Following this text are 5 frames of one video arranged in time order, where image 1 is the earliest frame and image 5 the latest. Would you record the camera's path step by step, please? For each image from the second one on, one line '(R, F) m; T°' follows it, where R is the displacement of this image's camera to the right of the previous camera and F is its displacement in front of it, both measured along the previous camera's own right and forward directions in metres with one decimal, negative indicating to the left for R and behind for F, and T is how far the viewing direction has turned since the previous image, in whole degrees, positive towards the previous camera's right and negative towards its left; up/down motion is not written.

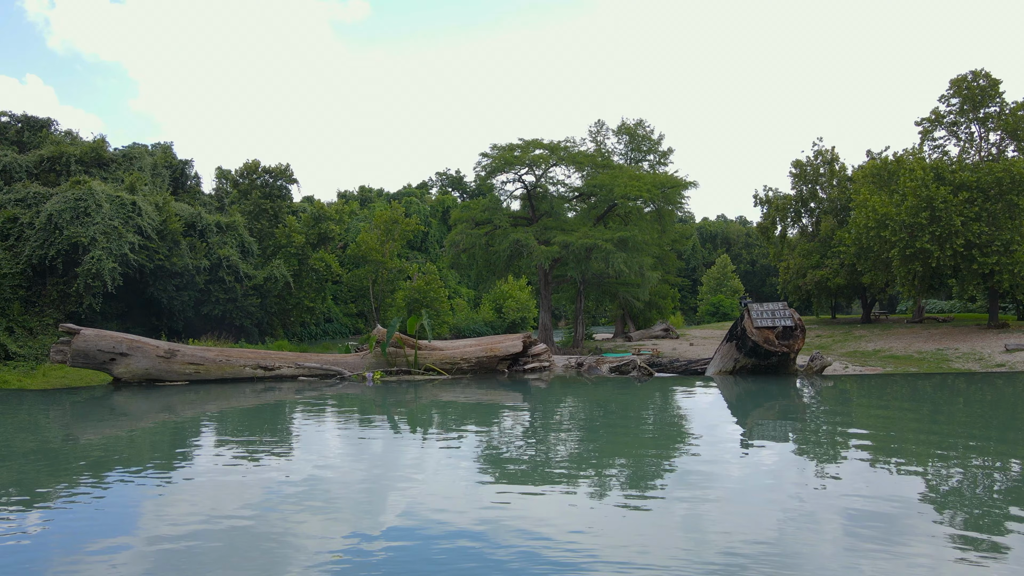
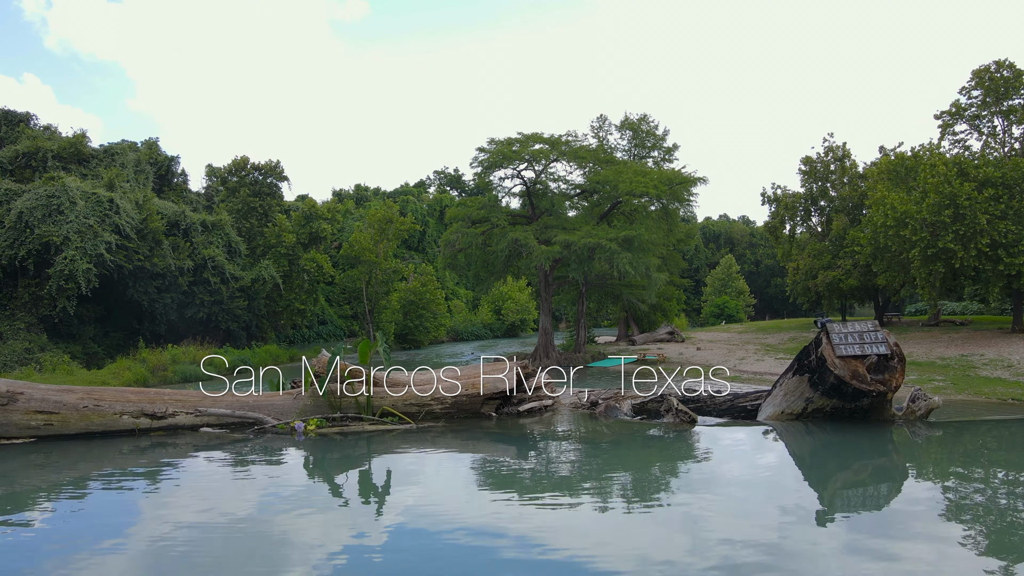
(+0.1, +1.4) m; 0°
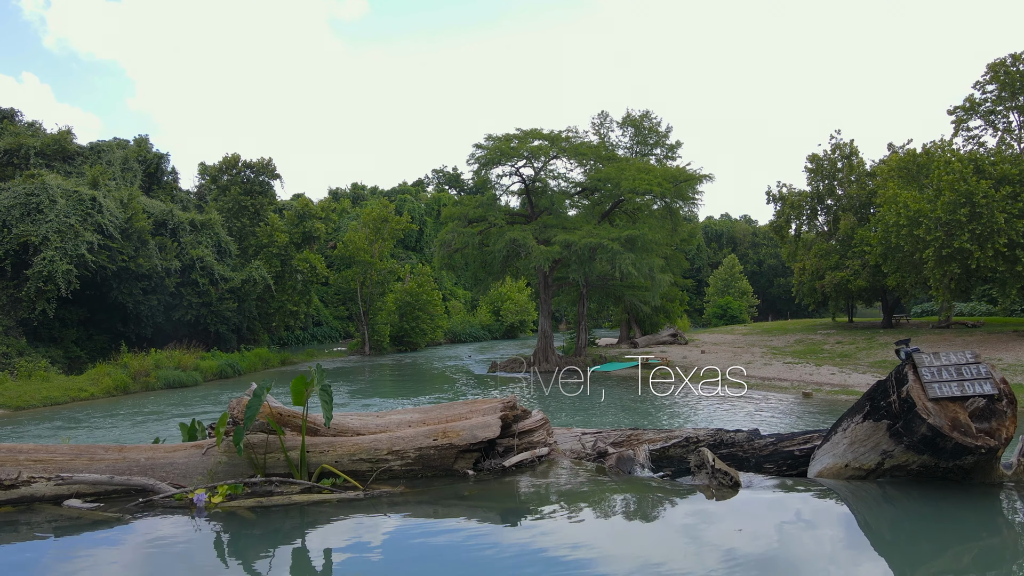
(+0.1, +0.9) m; 0°
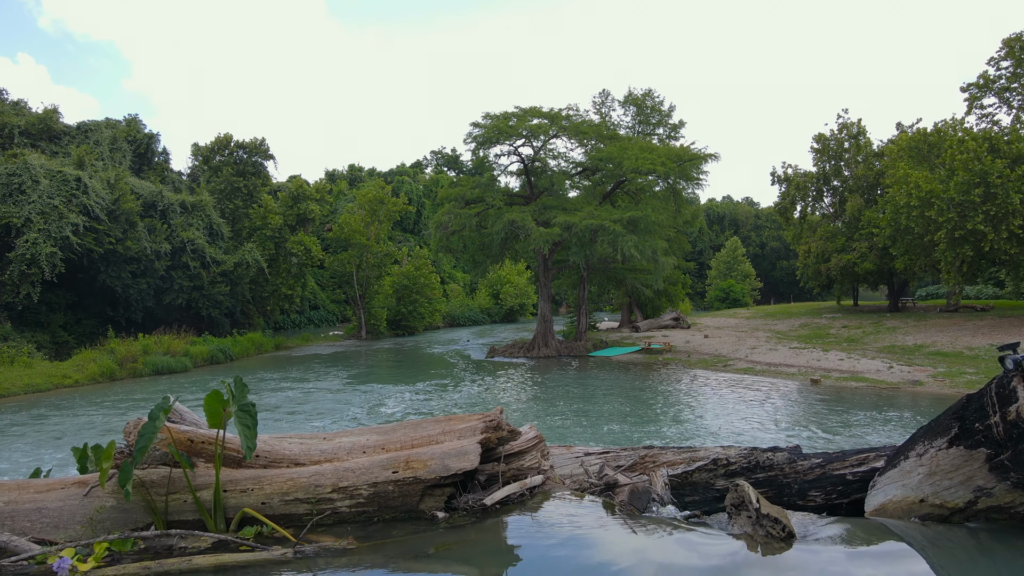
(+0.1, +0.7) m; 0°
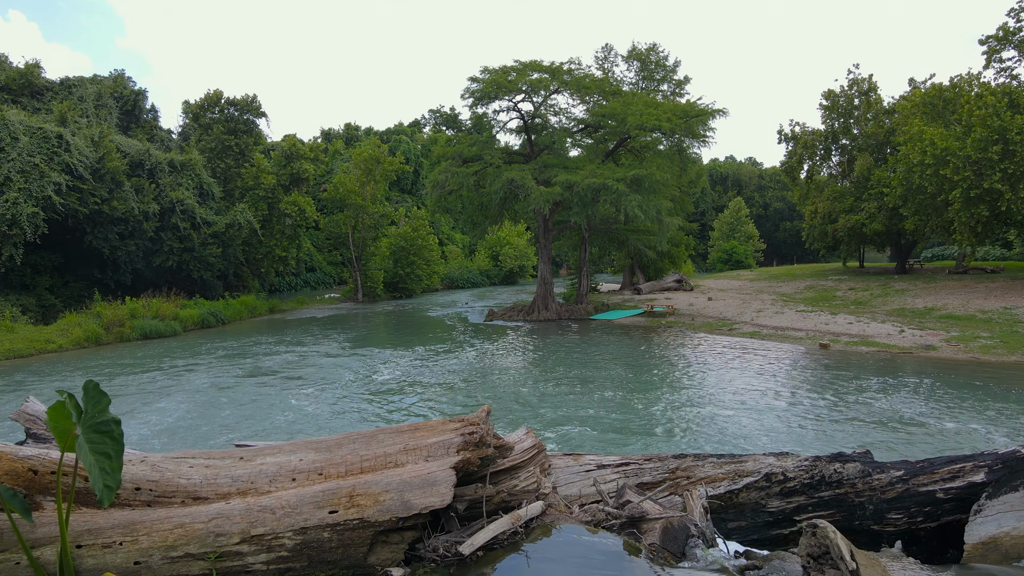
(0.0, +0.7) m; 0°
